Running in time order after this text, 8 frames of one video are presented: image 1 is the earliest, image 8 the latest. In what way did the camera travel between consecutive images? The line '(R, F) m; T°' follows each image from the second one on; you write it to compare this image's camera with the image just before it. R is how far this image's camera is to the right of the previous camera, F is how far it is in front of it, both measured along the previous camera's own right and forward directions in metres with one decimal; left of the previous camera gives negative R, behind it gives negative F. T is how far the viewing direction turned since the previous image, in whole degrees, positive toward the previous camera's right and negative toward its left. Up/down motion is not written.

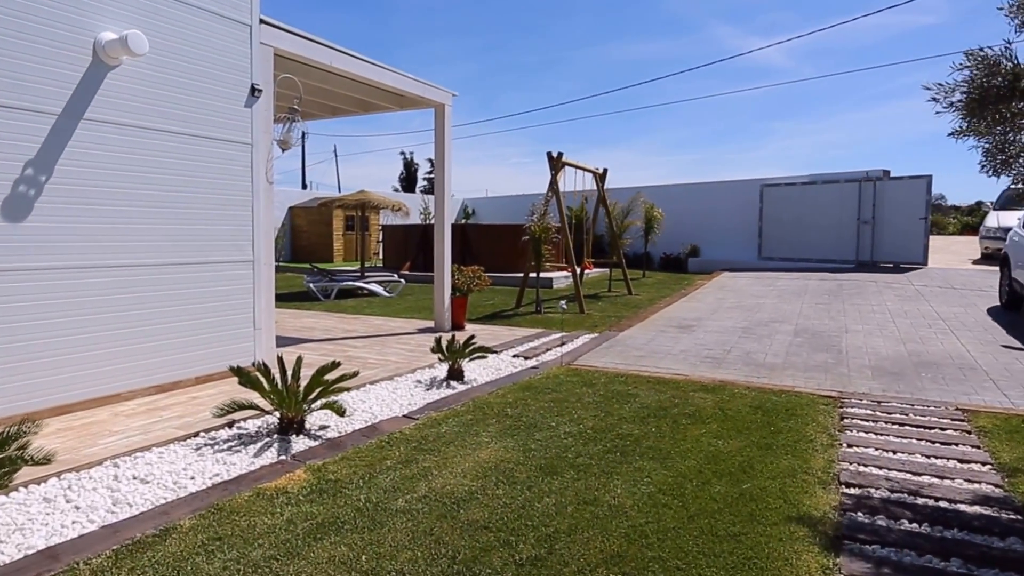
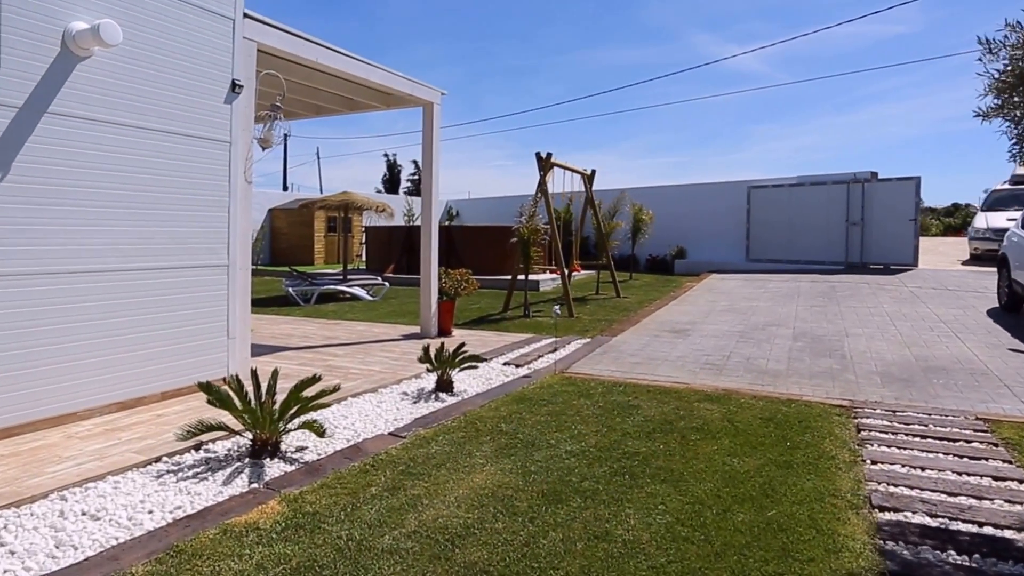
(-0.1, +0.3) m; +1°
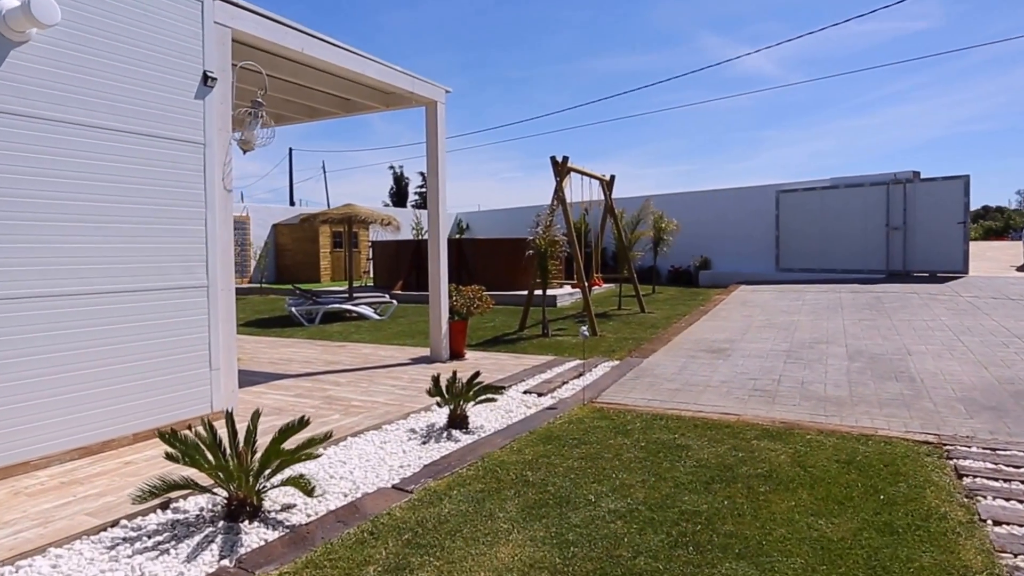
(-0.1, +0.7) m; -1°
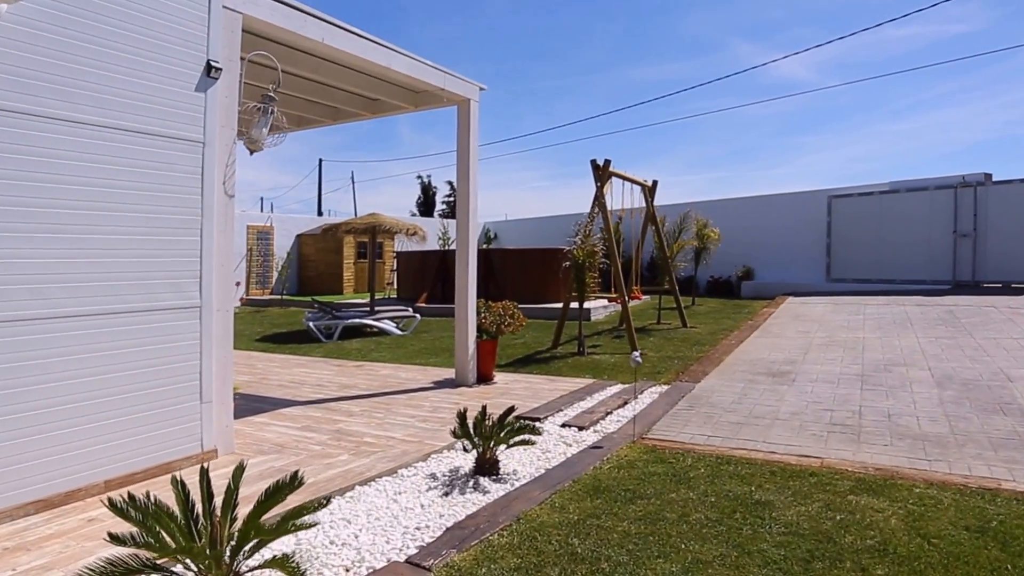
(-0.1, +0.7) m; -2°
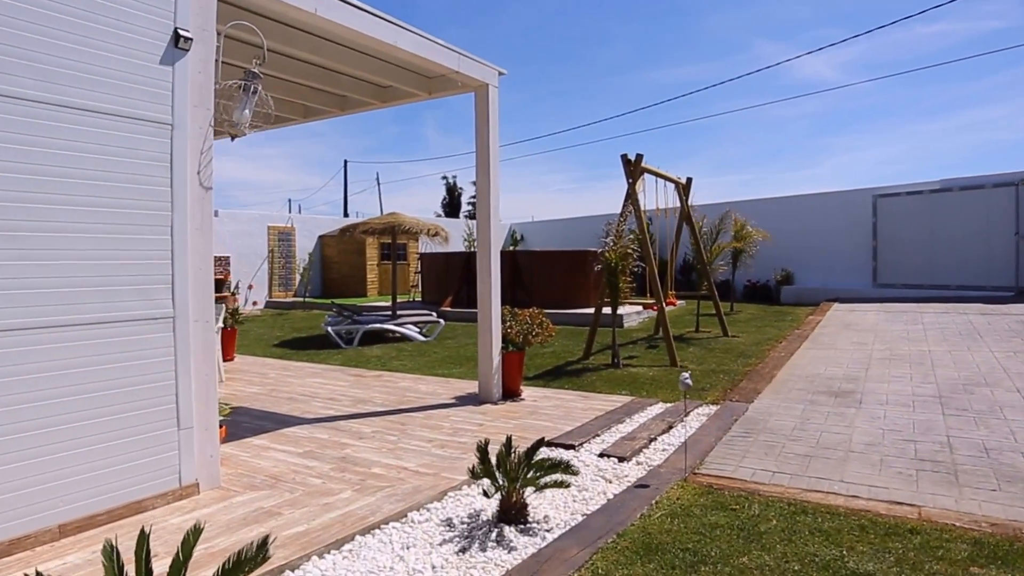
(0.0, +0.7) m; -2°
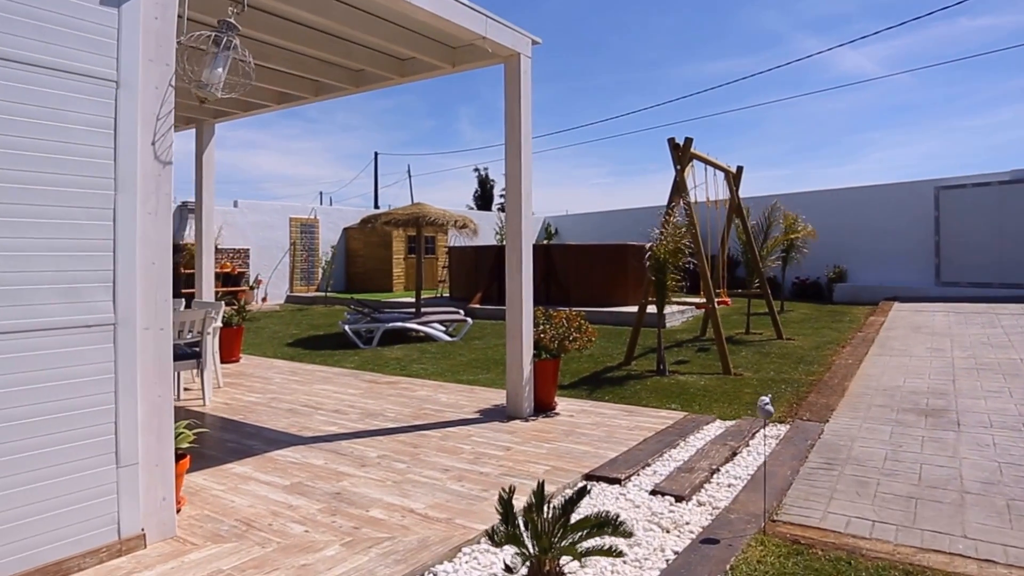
(0.0, +0.8) m; -3°
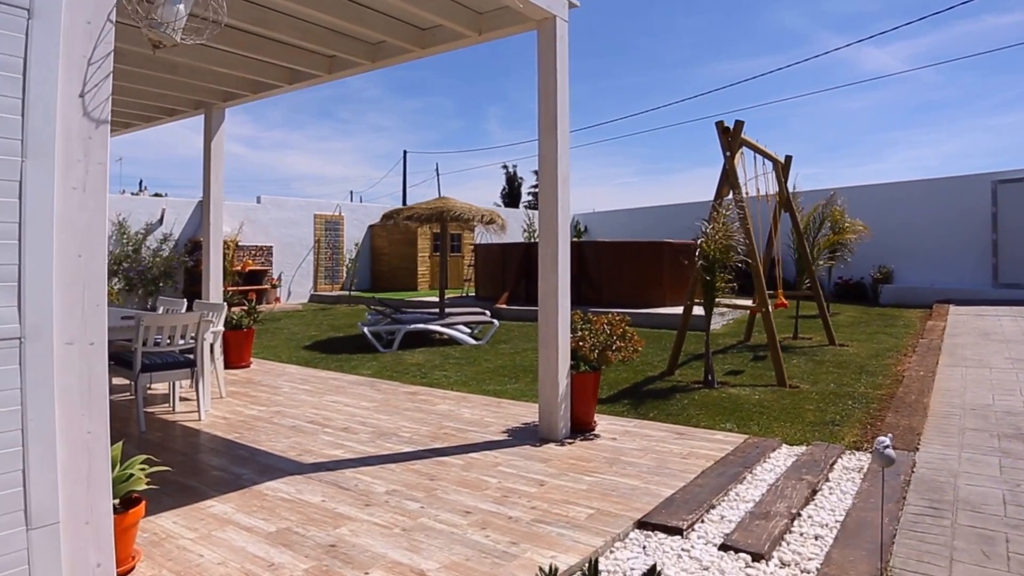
(0.0, +0.7) m; -2°
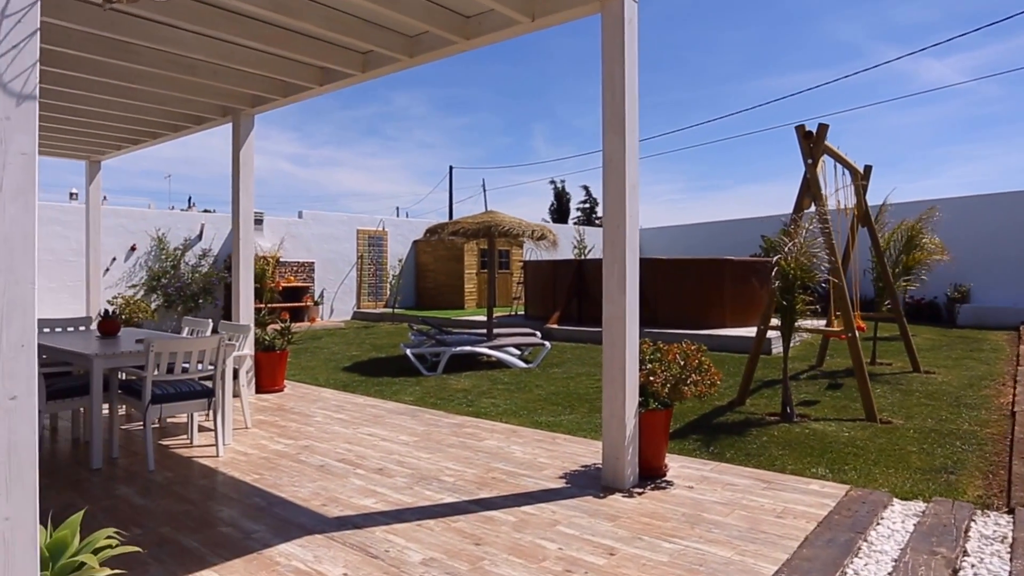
(-0.1, +0.6) m; -4°
